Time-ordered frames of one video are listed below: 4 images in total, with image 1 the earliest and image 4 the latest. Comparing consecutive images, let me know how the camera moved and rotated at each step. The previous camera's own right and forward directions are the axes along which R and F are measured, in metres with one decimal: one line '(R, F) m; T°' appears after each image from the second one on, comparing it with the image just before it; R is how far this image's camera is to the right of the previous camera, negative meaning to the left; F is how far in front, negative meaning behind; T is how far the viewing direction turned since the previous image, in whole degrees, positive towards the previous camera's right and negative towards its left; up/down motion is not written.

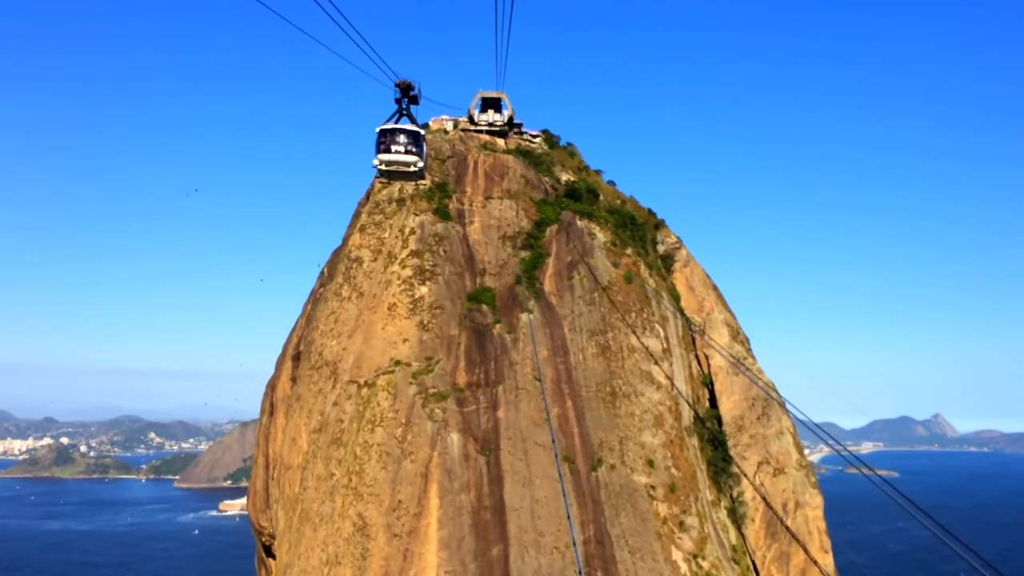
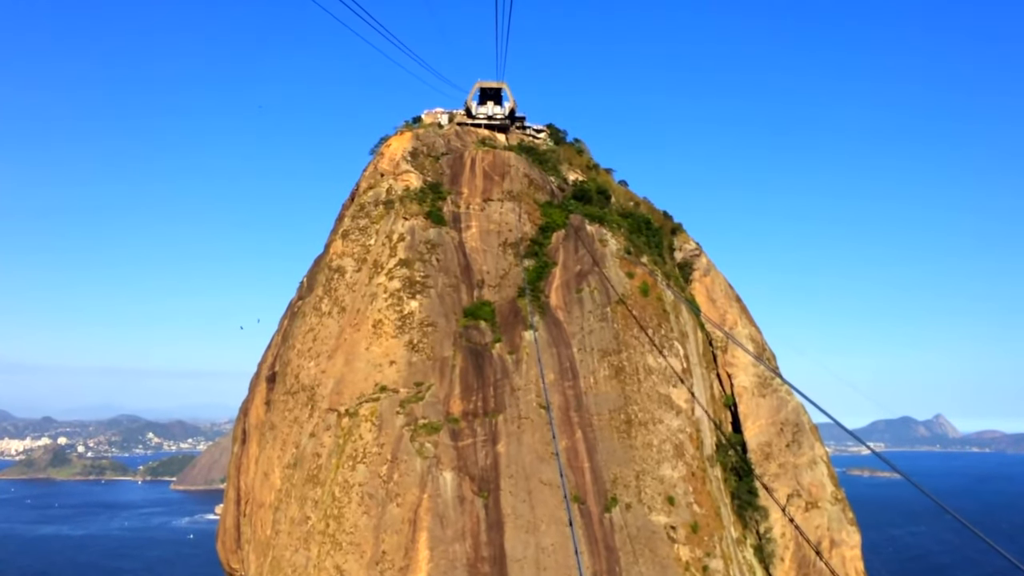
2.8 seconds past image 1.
(0.0, +3.3) m; 0°
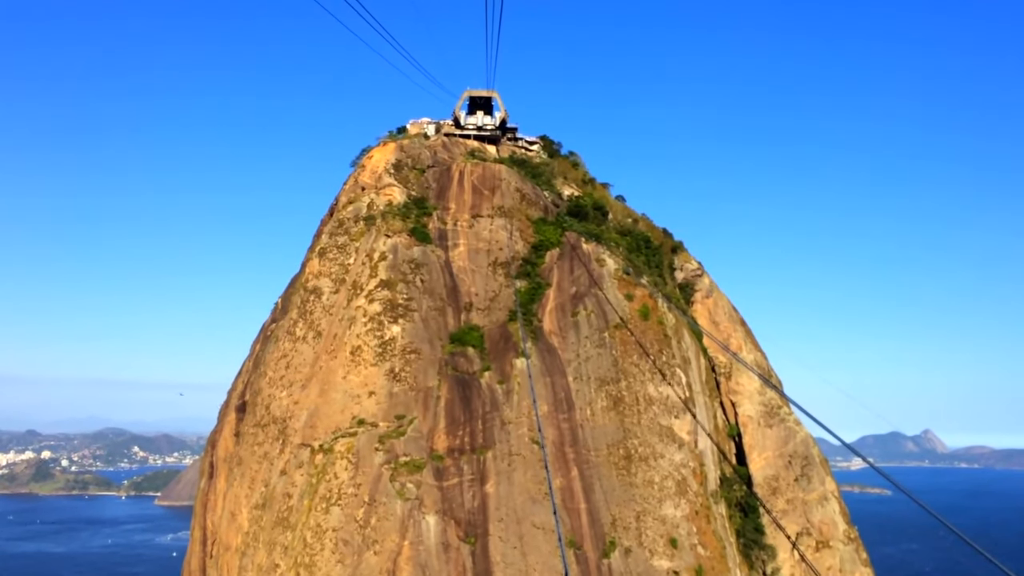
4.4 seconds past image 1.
(0.0, +1.9) m; +1°
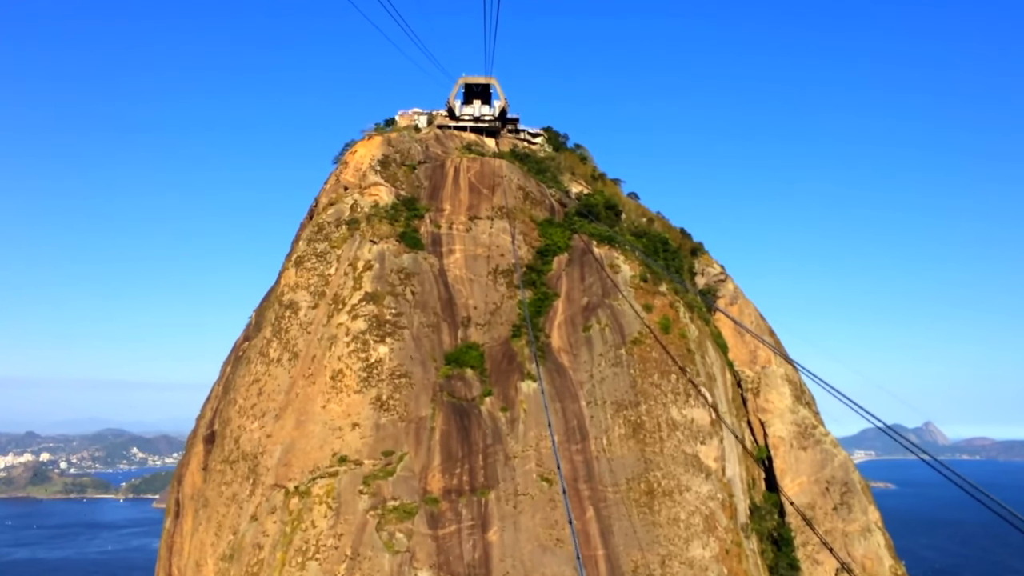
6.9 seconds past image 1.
(-0.1, +2.9) m; 0°
